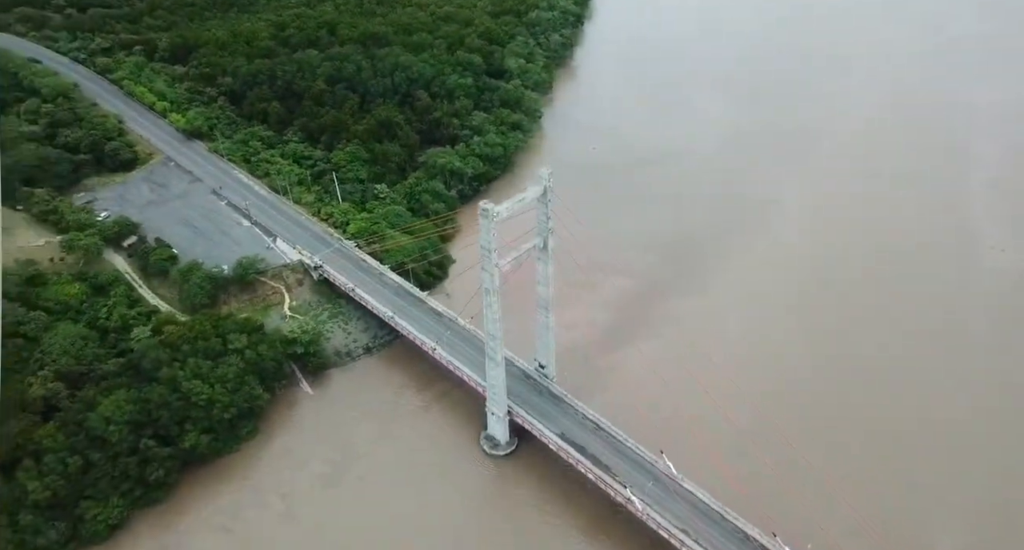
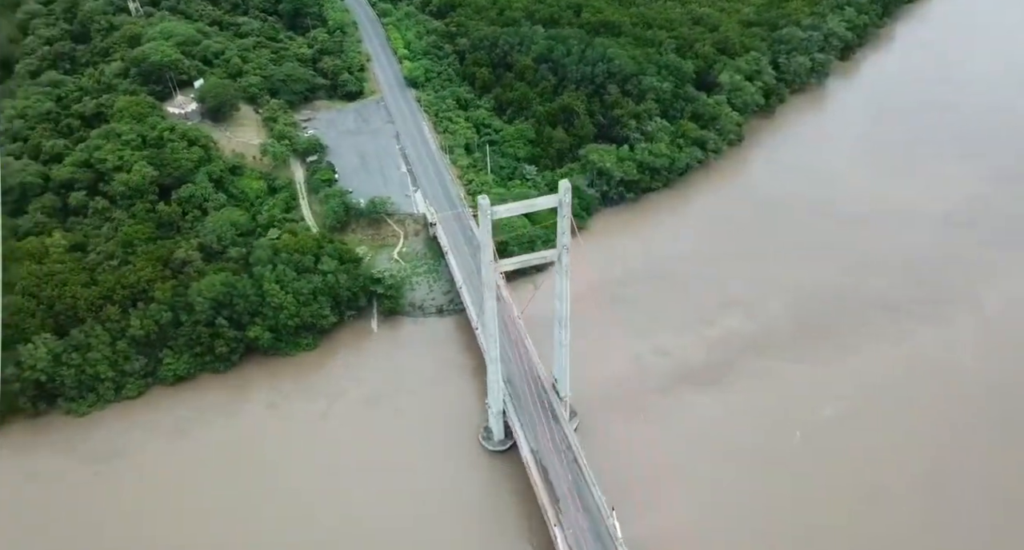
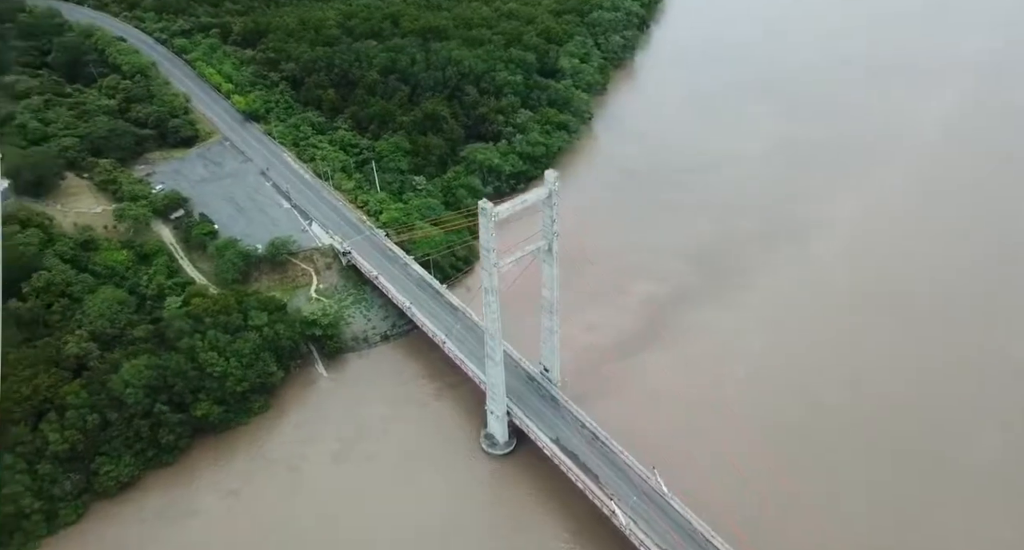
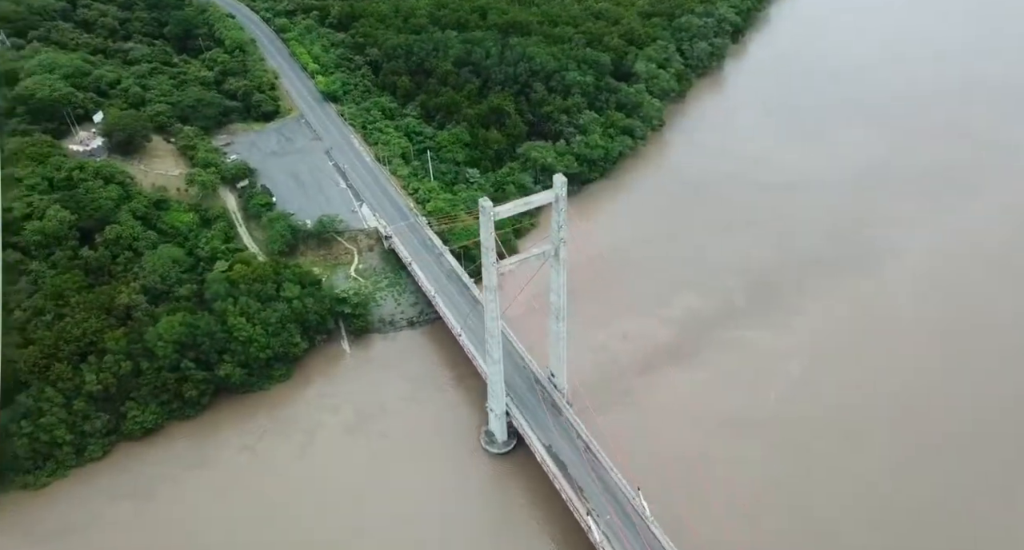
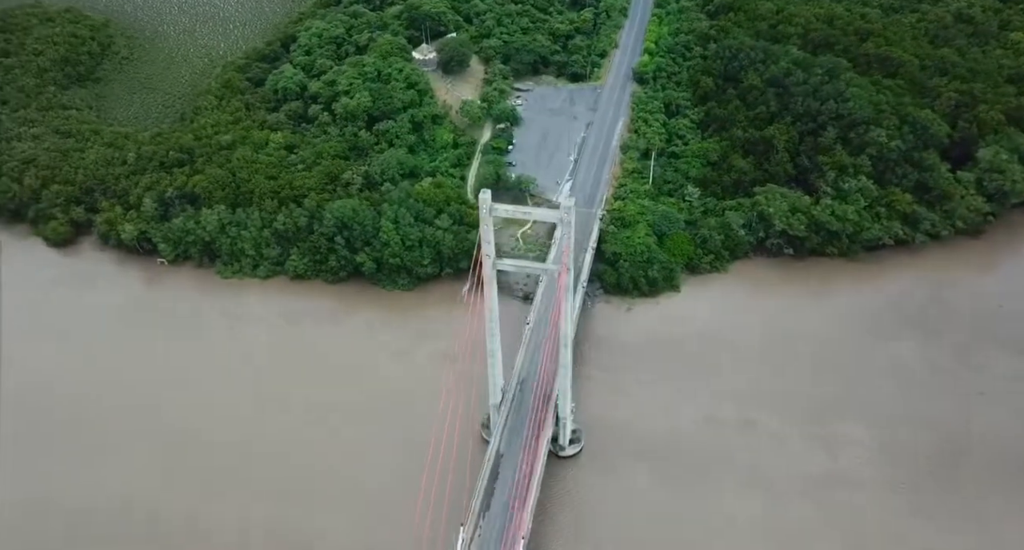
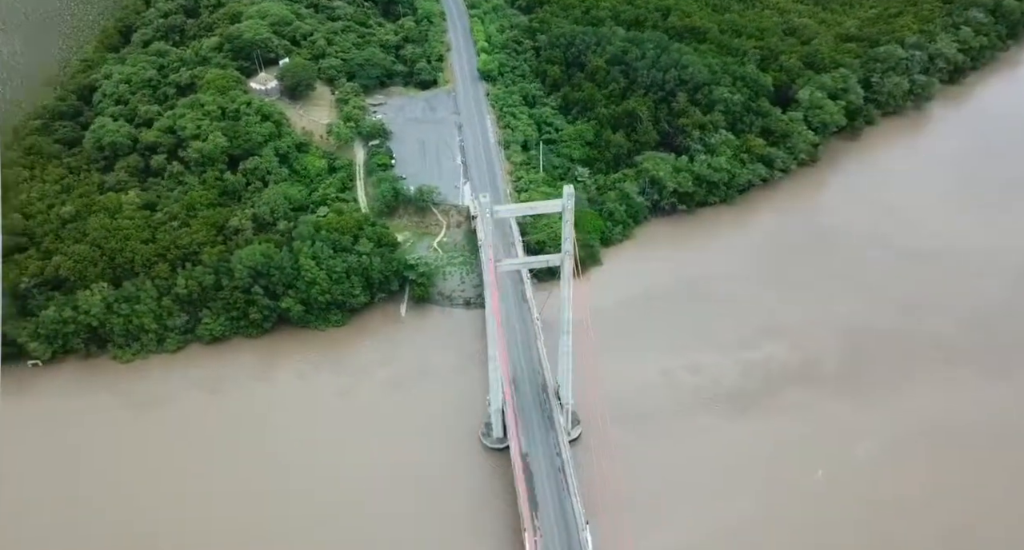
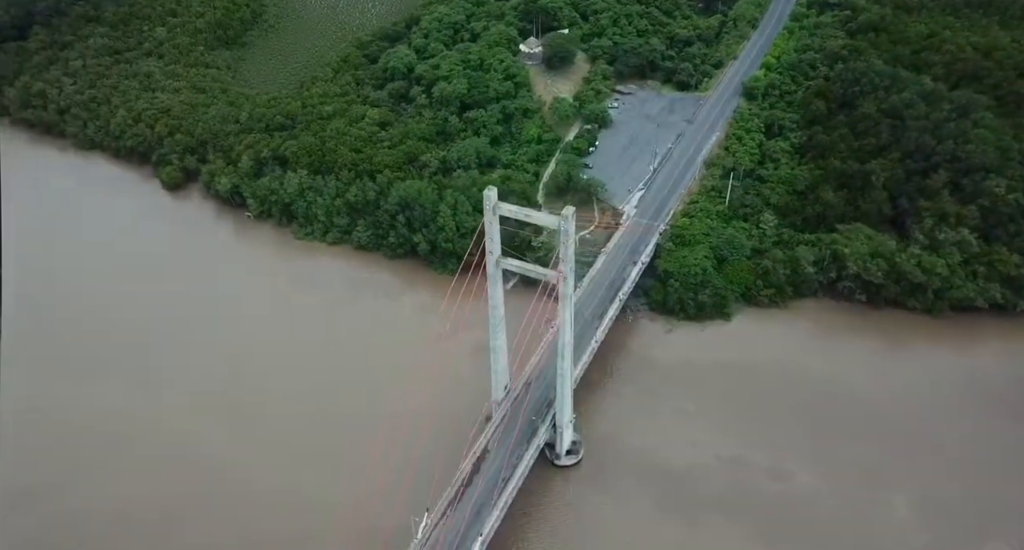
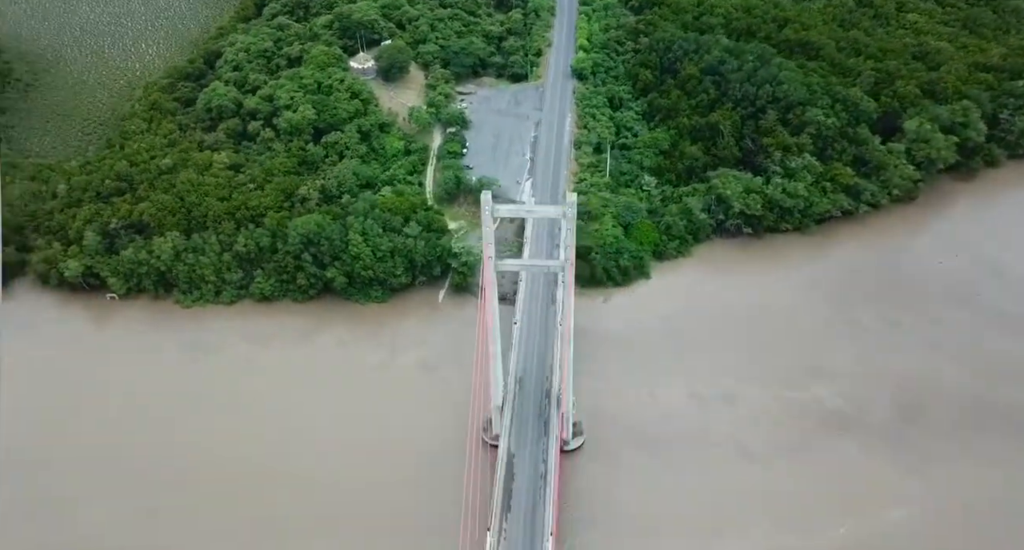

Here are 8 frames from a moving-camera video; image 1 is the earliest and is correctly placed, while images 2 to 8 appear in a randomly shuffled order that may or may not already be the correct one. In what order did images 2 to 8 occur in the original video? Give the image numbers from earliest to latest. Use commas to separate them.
3, 4, 2, 6, 8, 5, 7
